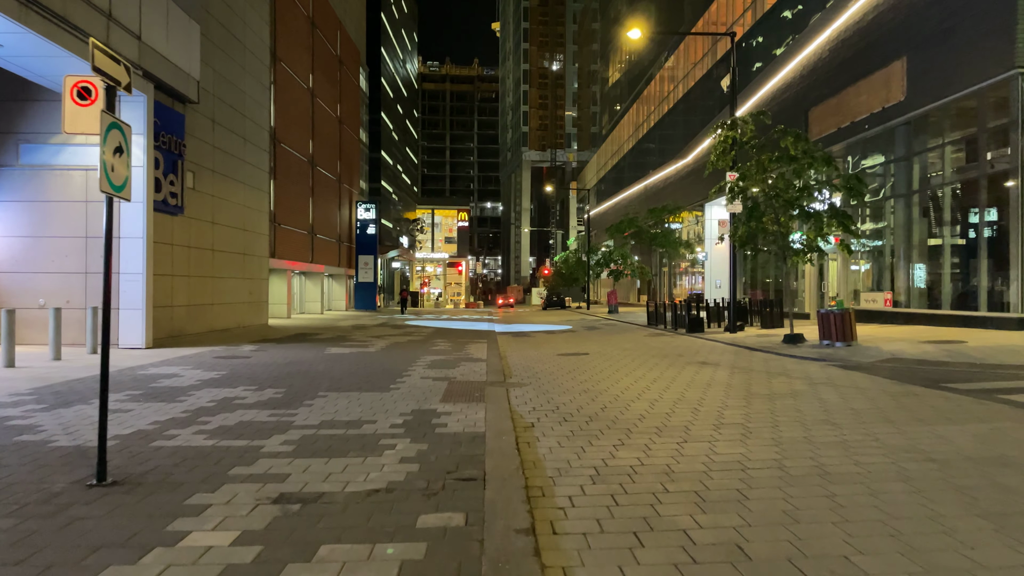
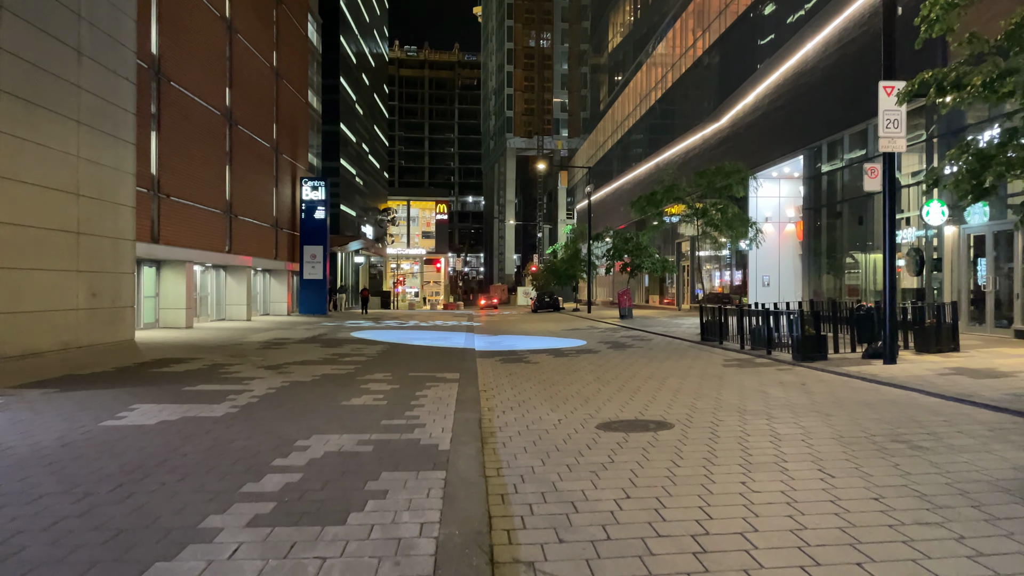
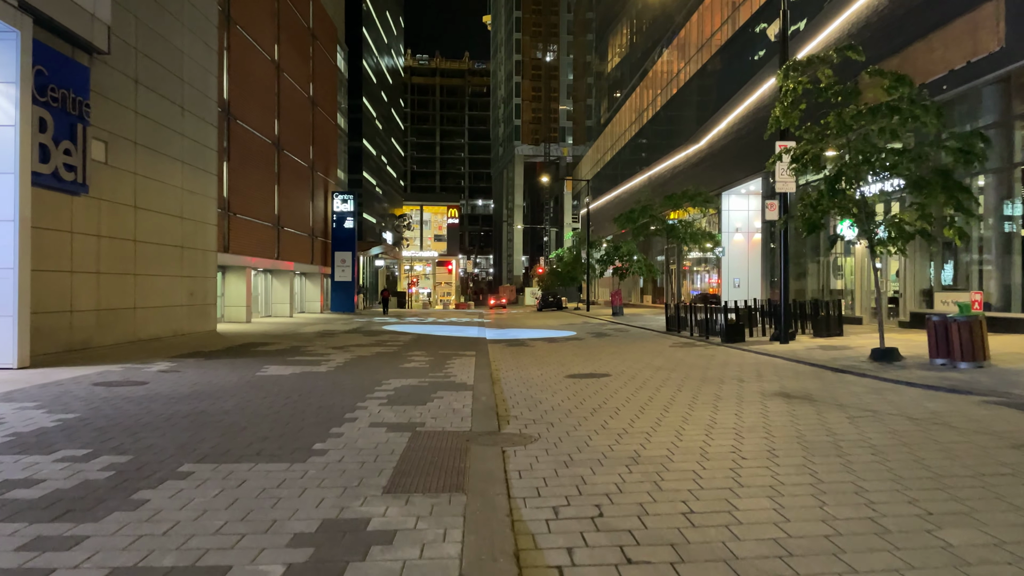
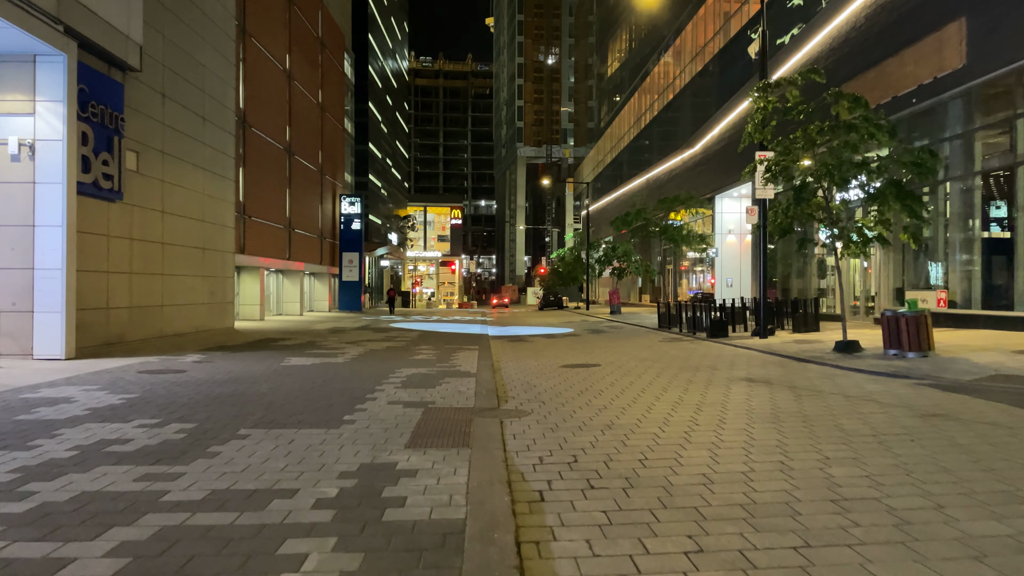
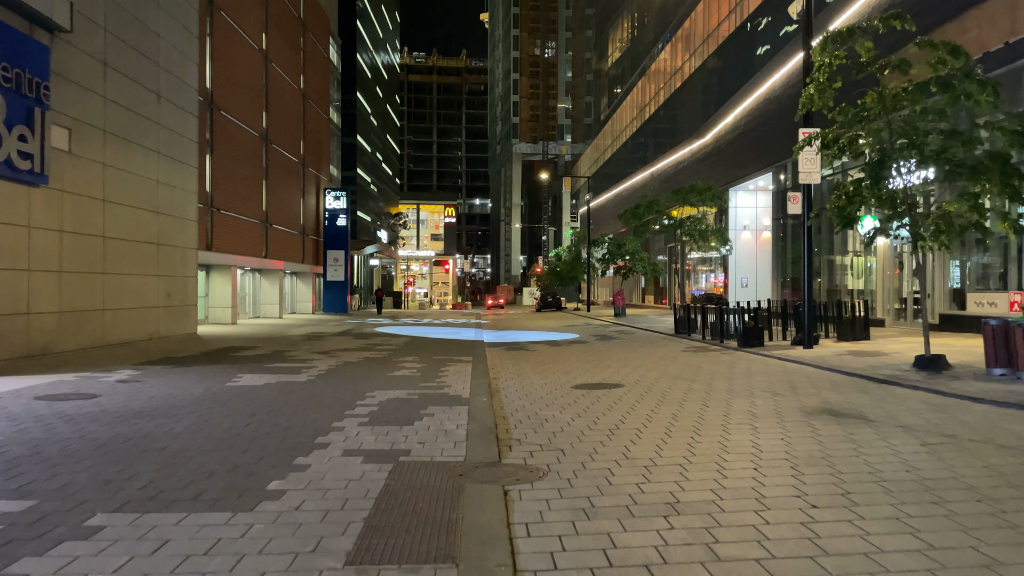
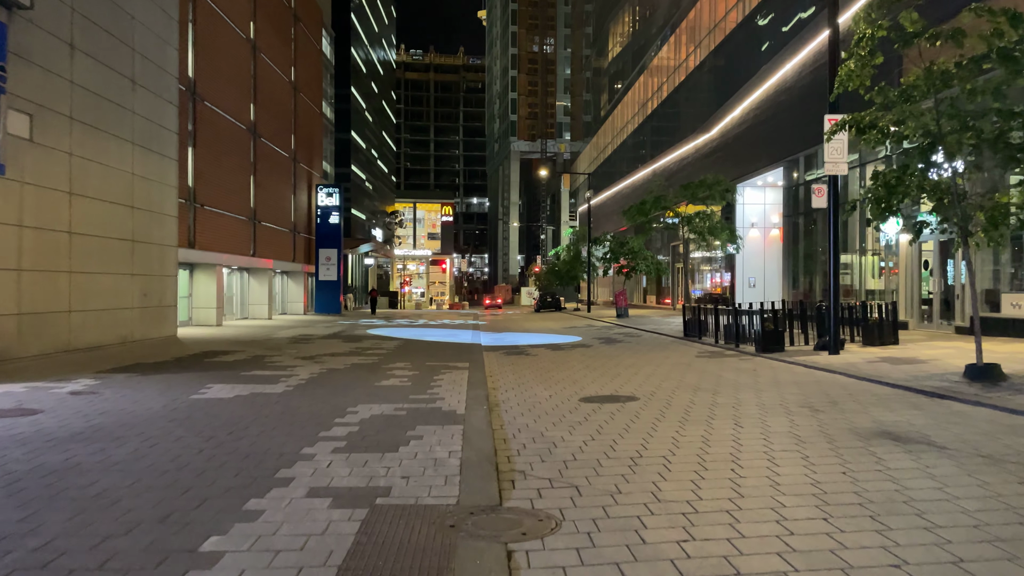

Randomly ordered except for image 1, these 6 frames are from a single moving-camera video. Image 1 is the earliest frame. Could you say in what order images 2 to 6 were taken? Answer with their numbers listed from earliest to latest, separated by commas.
4, 3, 5, 6, 2
